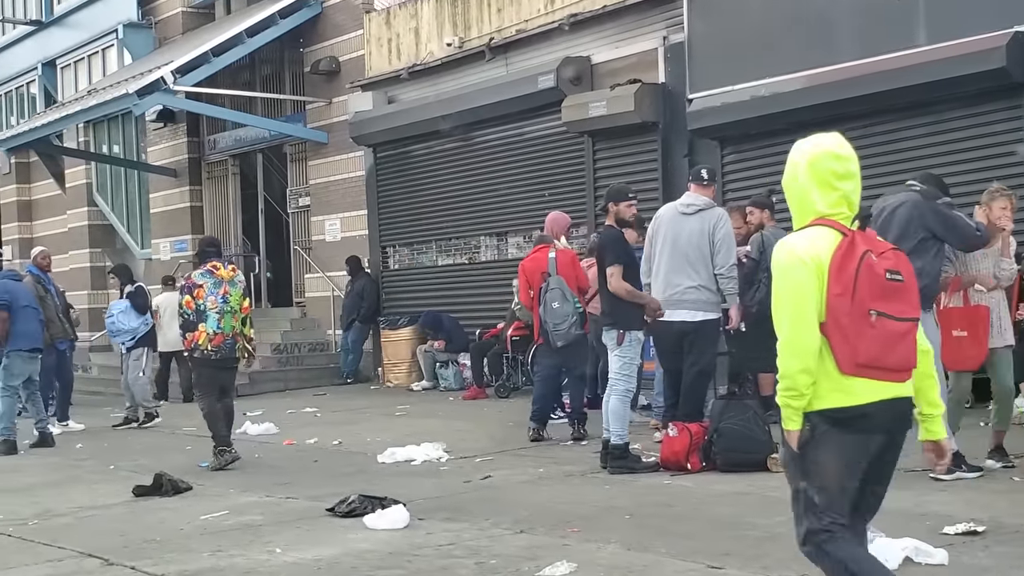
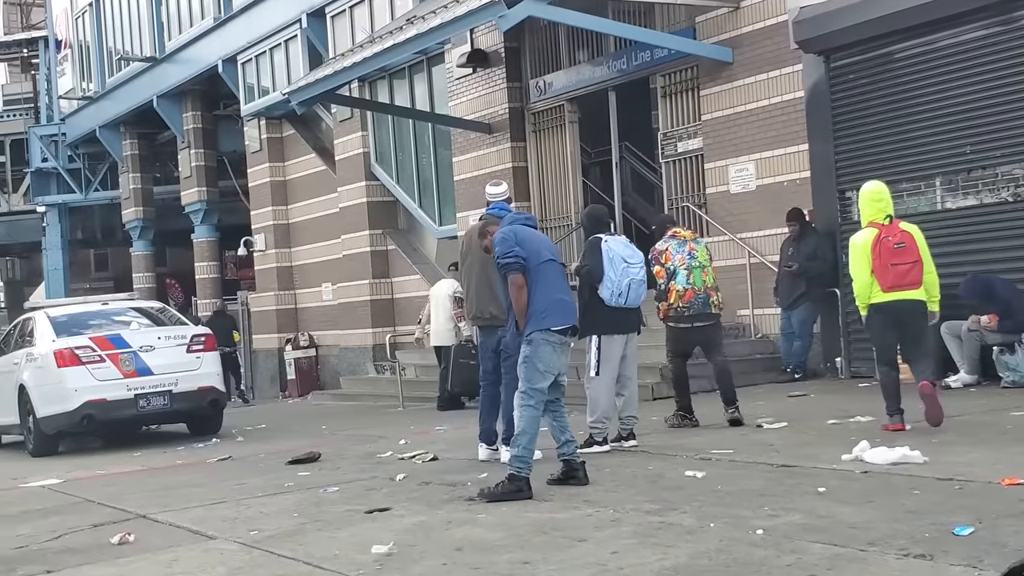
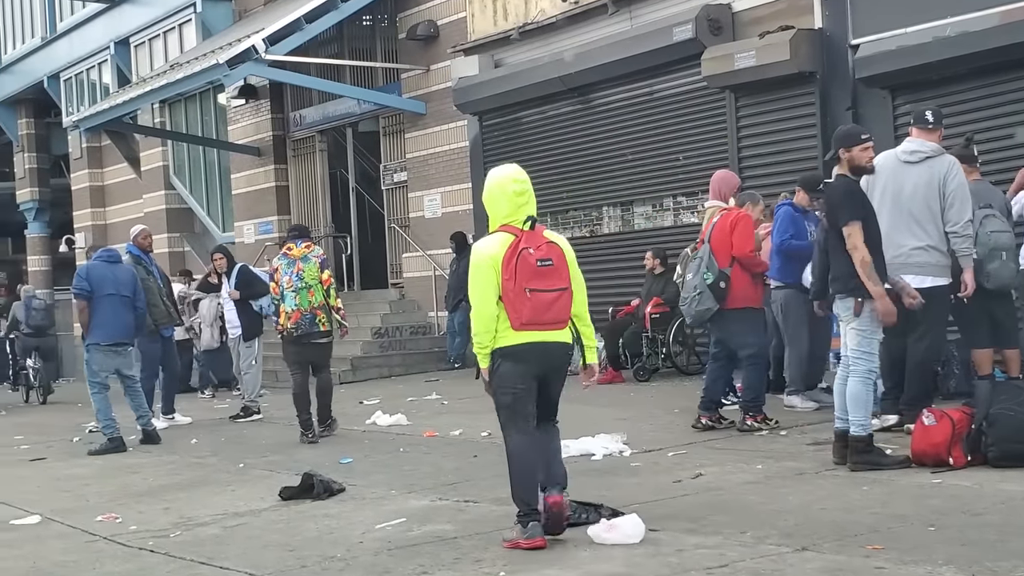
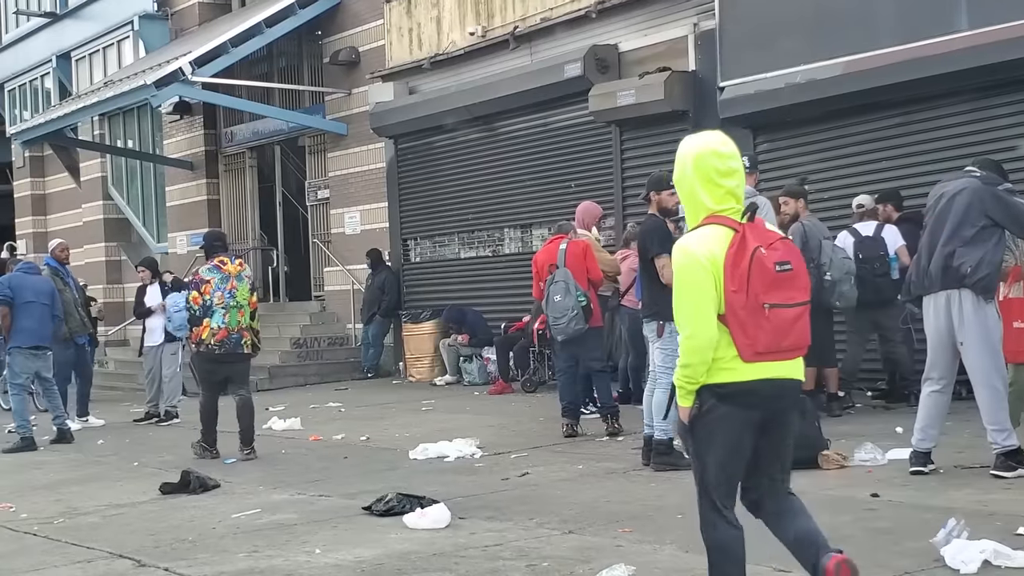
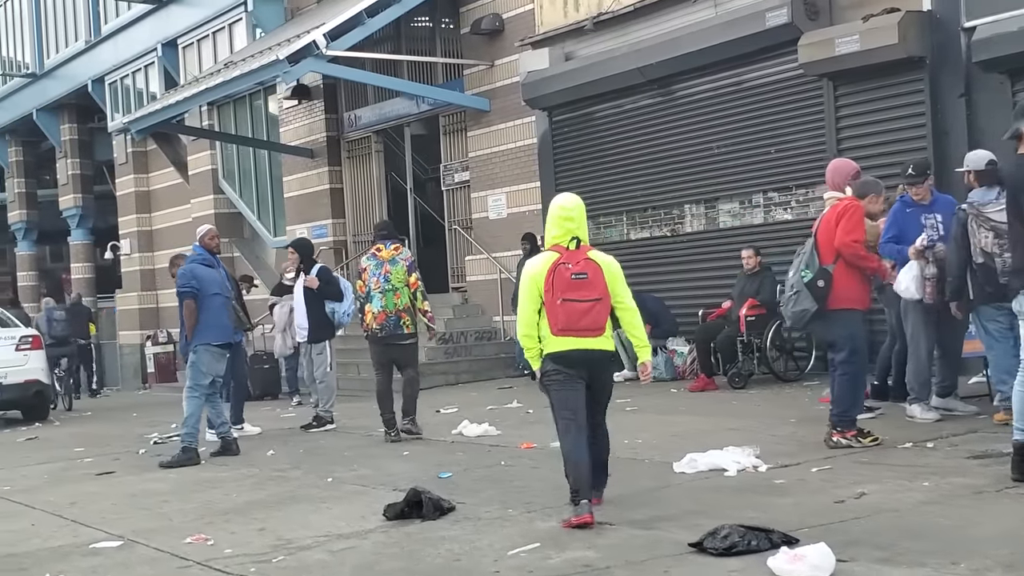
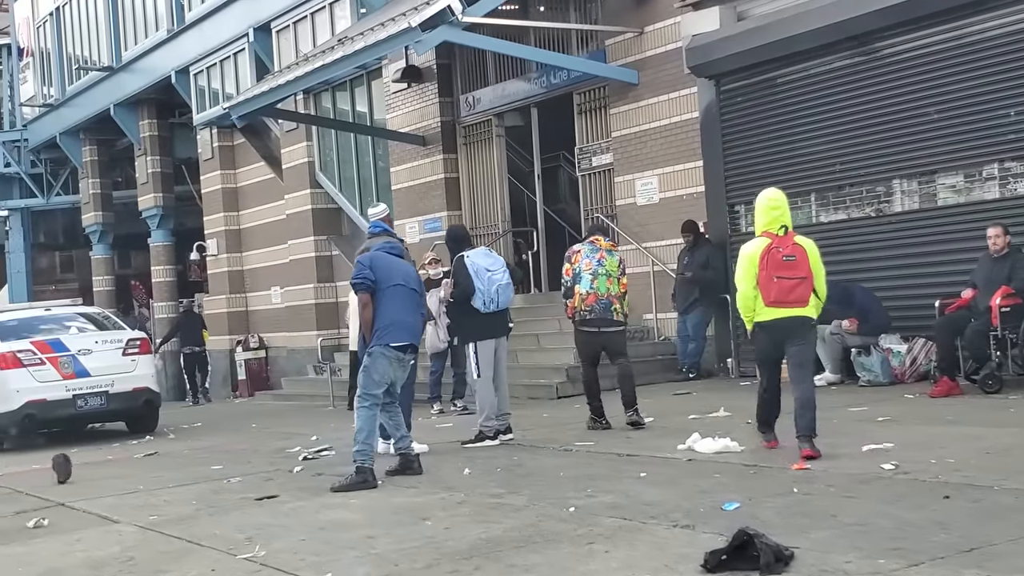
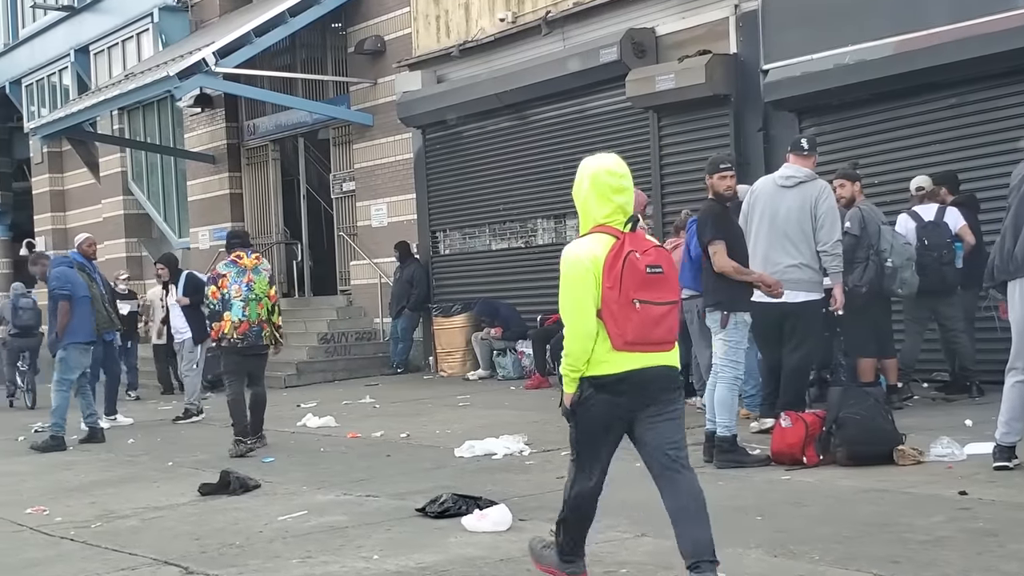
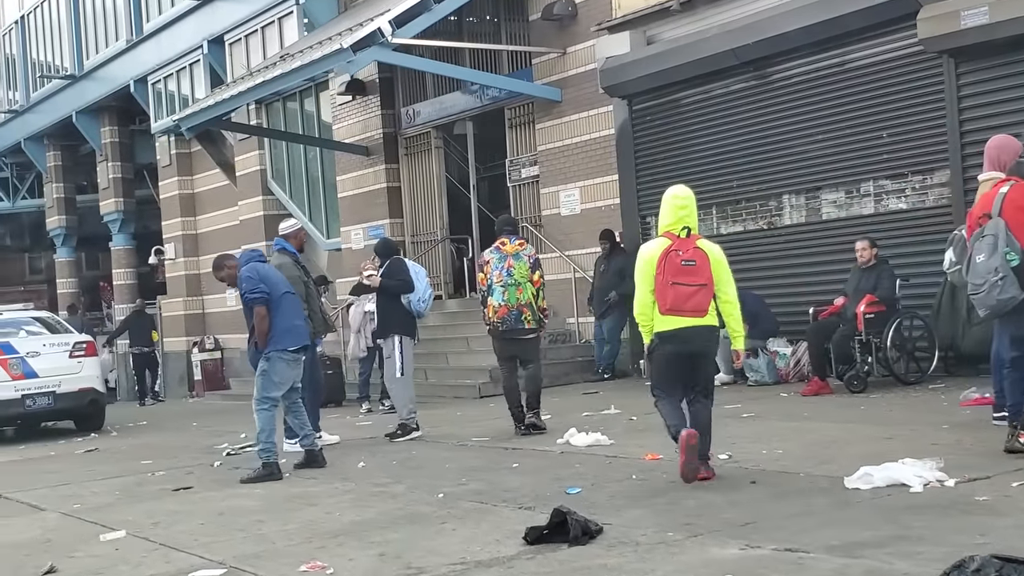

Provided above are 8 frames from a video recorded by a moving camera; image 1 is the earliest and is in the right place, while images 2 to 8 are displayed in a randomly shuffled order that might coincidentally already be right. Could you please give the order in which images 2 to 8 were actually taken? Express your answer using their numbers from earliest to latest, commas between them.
4, 7, 3, 5, 8, 6, 2
